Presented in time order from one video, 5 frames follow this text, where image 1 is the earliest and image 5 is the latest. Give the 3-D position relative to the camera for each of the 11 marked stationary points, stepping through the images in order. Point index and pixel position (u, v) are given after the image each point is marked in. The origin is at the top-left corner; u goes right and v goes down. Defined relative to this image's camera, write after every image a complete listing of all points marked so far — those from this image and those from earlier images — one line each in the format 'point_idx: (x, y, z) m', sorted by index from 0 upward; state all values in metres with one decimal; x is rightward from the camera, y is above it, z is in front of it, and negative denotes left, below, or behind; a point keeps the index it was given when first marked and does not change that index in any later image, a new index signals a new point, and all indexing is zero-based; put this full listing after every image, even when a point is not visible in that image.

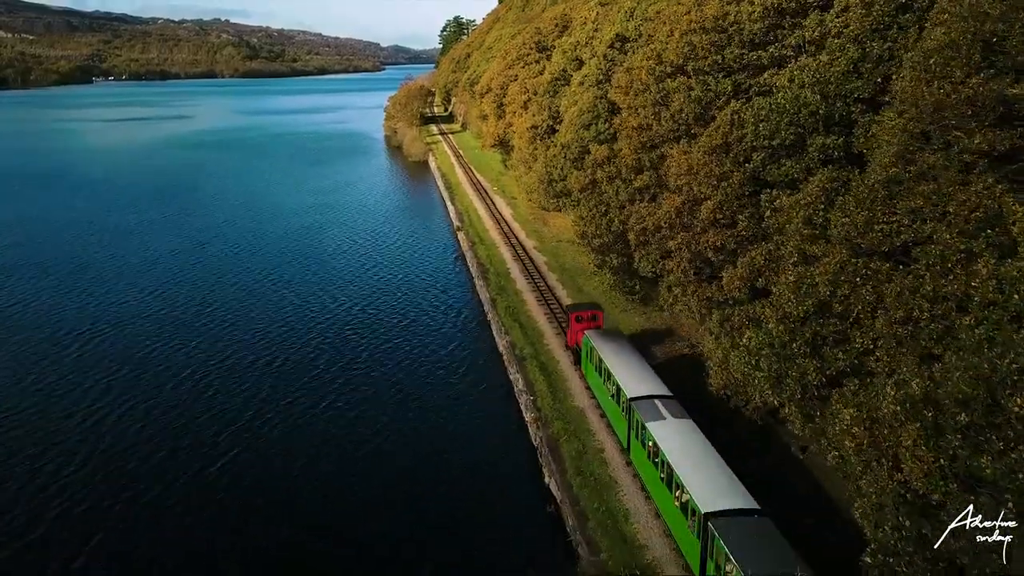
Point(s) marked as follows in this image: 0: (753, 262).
0: (+4.2, +0.5, +20.0) m
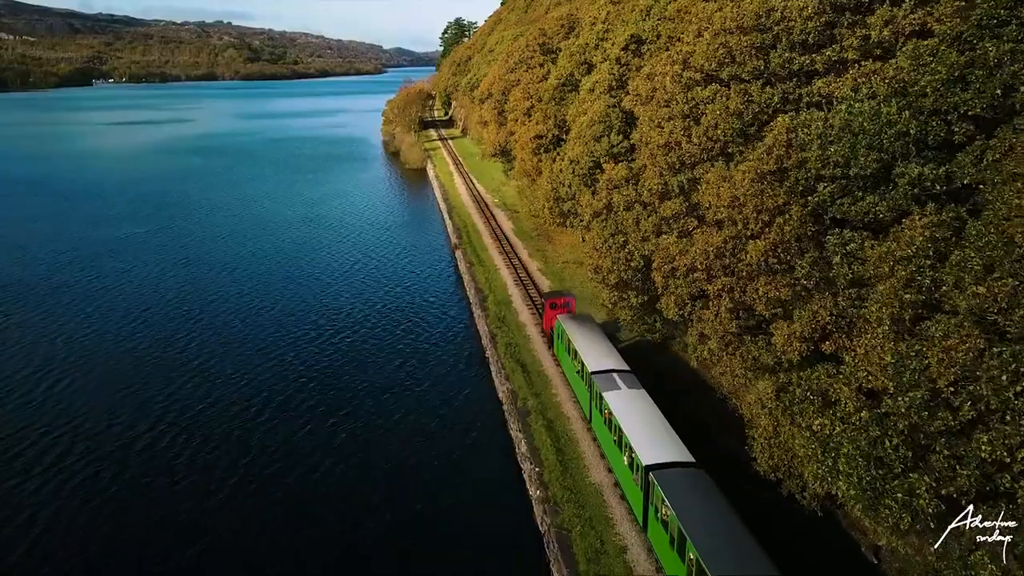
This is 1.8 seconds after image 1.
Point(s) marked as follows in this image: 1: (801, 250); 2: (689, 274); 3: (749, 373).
0: (+4.2, -0.4, +15.9) m
1: (+4.1, +0.5, +16.5) m
2: (+3.0, +0.2, +19.9) m
3: (+3.8, -1.3, +18.4) m
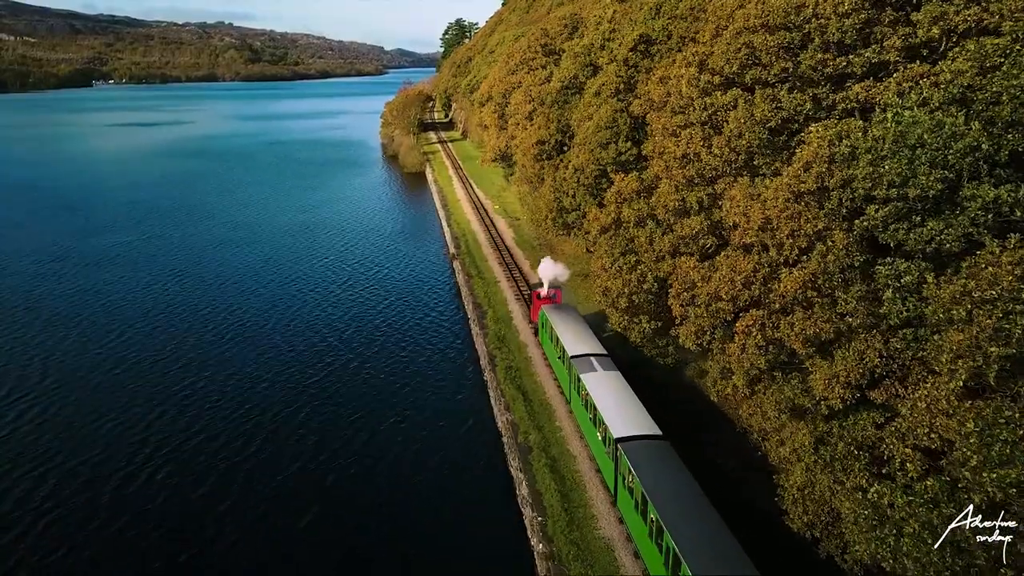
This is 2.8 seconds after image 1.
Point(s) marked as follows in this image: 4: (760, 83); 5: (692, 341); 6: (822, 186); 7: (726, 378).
0: (+4.2, -0.9, +13.7) m
1: (+4.1, +0.1, +14.3) m
2: (+3.0, -0.2, +17.7) m
3: (+3.8, -1.8, +16.2) m
4: (+4.2, +3.5, +19.6) m
5: (+2.9, -0.9, +18.5) m
6: (+4.0, +1.3, +14.9) m
7: (+3.5, -1.5, +18.7) m
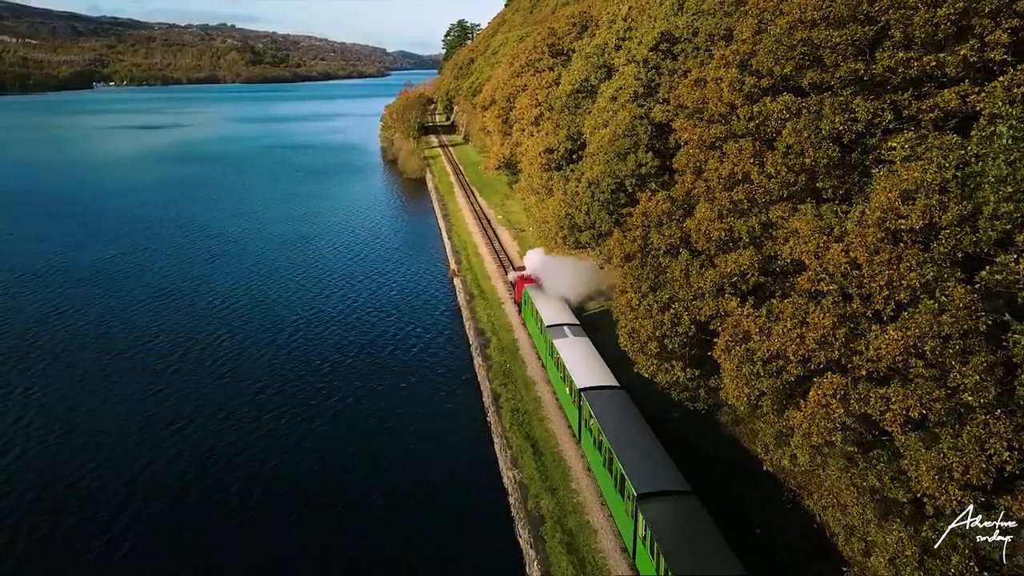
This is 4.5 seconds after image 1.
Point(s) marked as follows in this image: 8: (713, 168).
0: (+4.3, -1.5, +10.3) m
1: (+4.3, -0.6, +11.0) m
2: (+3.2, -0.9, +14.3) m
3: (+3.9, -2.5, +12.8) m
4: (+4.4, +2.8, +16.2) m
5: (+3.0, -1.5, +15.1) m
6: (+4.1, +0.7, +11.5) m
7: (+3.6, -2.1, +15.3) m
8: (+3.1, +1.8, +17.7) m
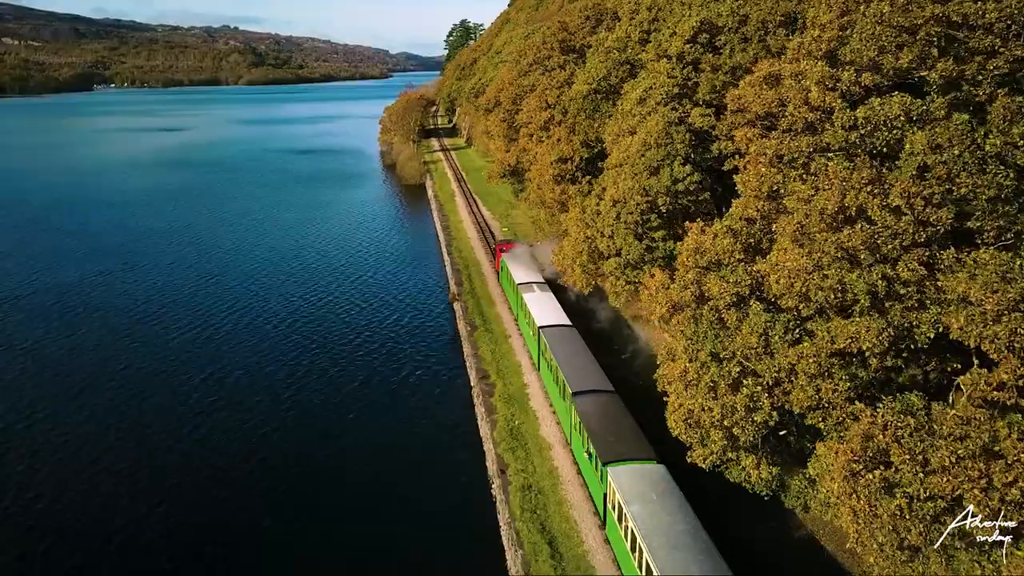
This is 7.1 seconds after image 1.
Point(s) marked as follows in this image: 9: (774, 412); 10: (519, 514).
0: (+4.5, -2.3, +5.5) m
1: (+4.4, -1.4, +6.2) m
2: (+3.3, -1.7, +9.5) m
3: (+4.1, -3.2, +8.0) m
4: (+4.5, +2.0, +11.4) m
5: (+3.2, -2.3, +10.3) m
6: (+4.3, -0.1, +6.7) m
7: (+3.8, -2.9, +10.5) m
8: (+3.3, +1.0, +13.0) m
9: (+2.9, -1.4, +12.9) m
10: (+0.2, -3.8, +17.4) m
